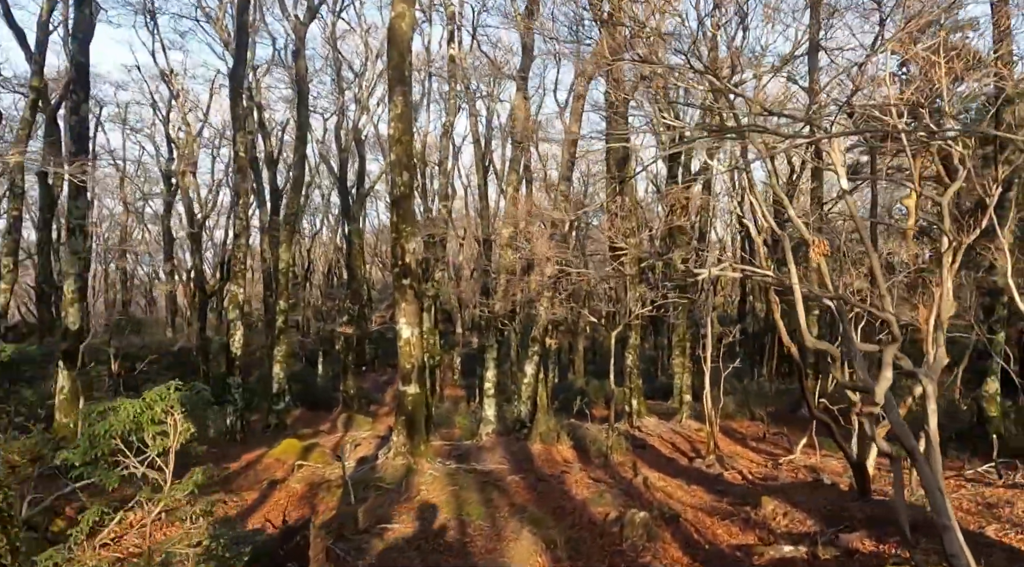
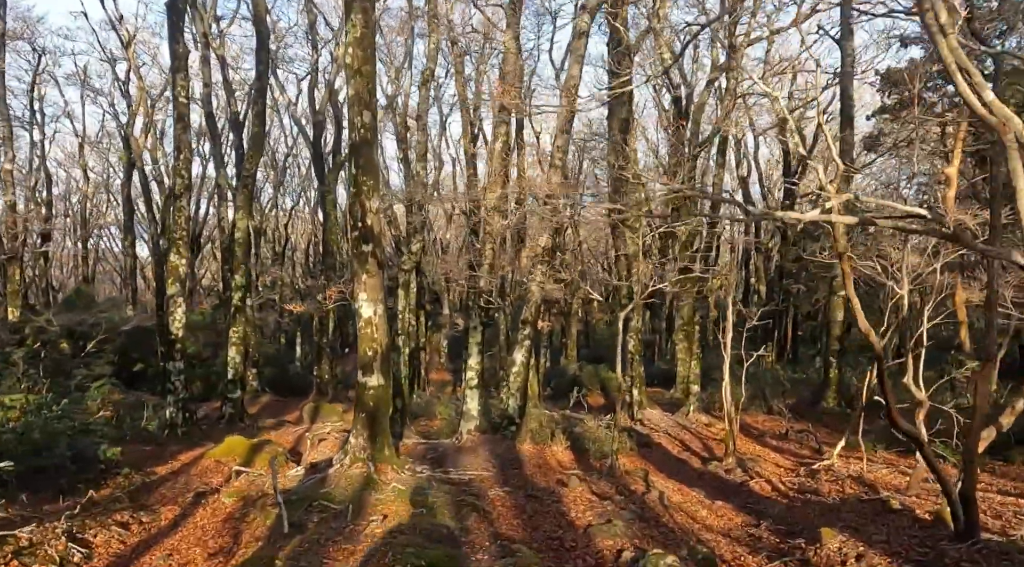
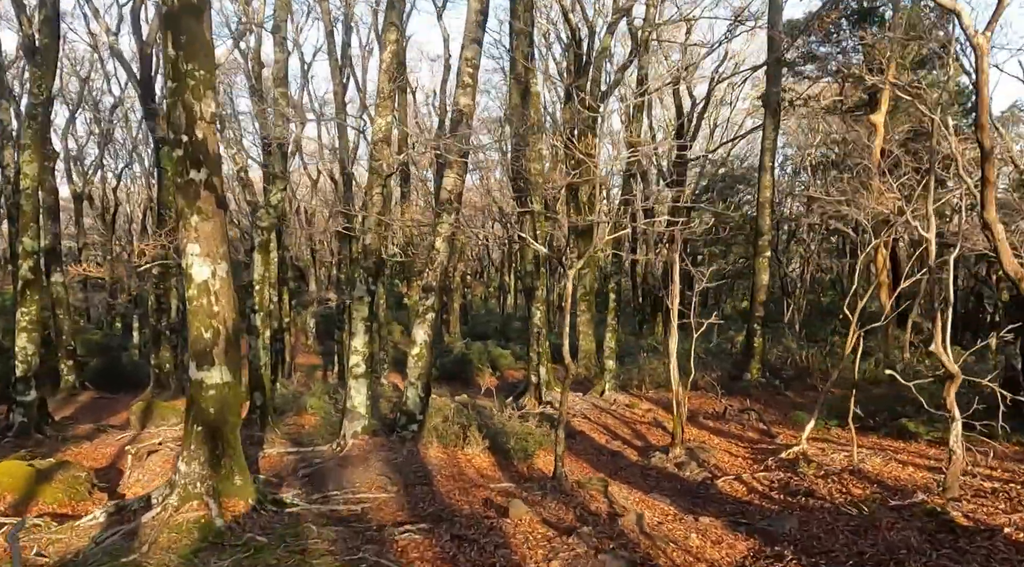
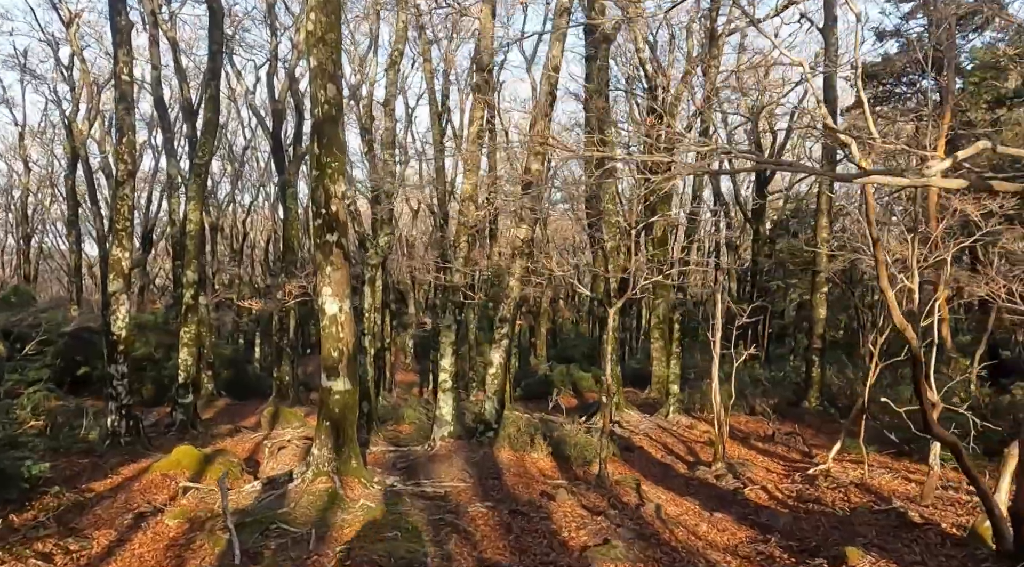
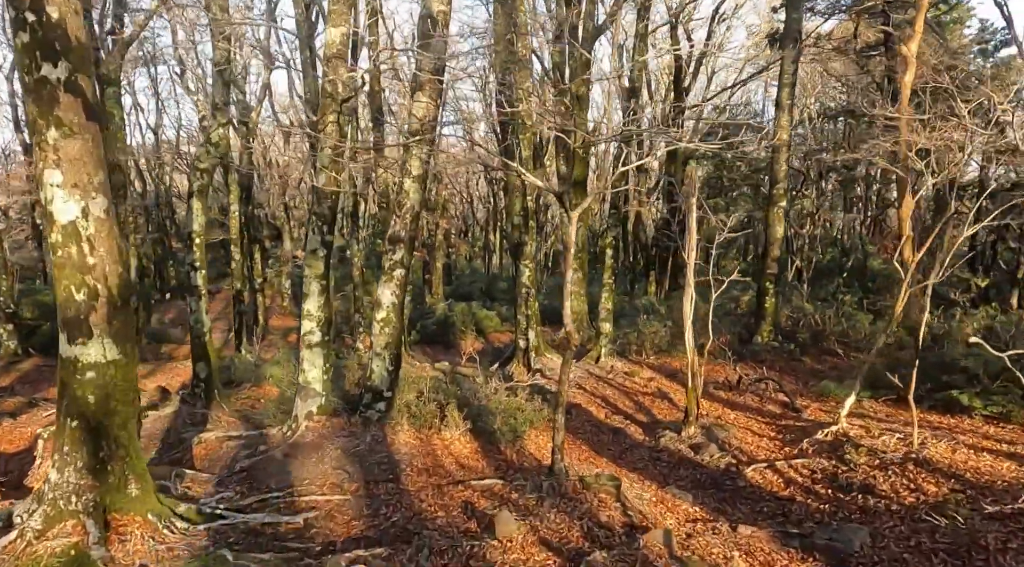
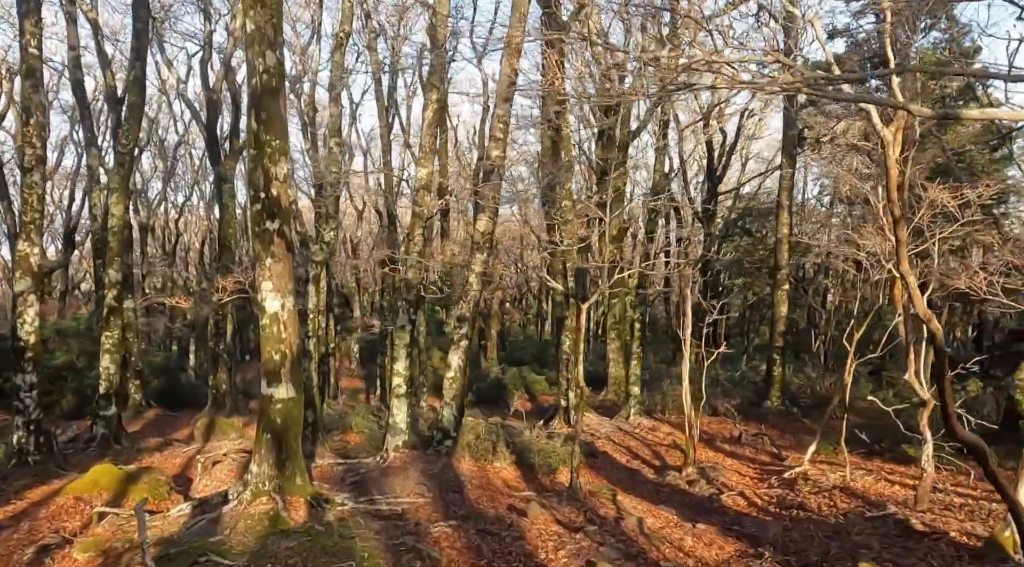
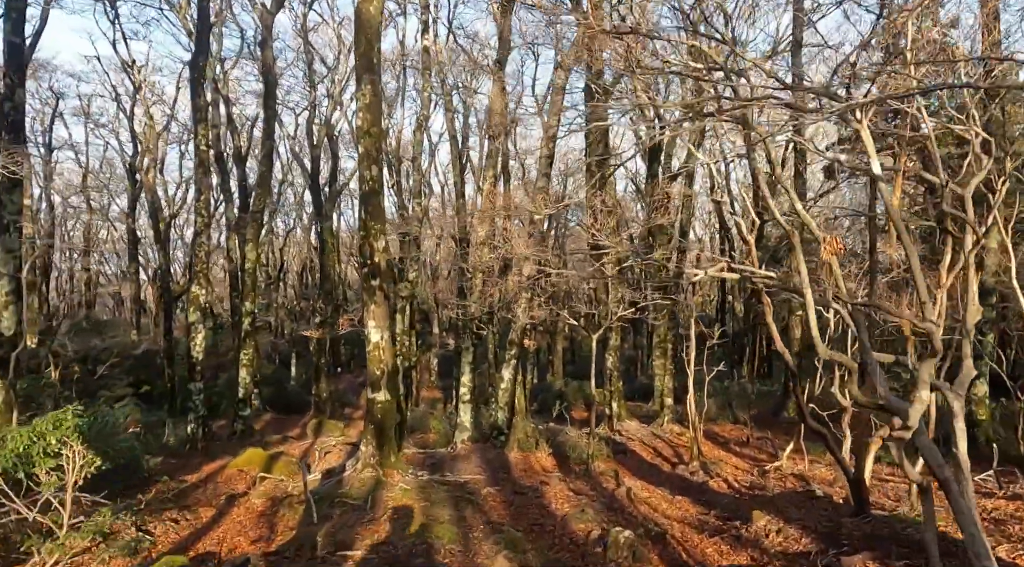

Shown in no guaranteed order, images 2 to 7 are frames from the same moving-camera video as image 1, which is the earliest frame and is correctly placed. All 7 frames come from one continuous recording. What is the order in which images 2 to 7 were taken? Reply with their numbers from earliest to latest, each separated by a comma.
7, 2, 4, 6, 3, 5
